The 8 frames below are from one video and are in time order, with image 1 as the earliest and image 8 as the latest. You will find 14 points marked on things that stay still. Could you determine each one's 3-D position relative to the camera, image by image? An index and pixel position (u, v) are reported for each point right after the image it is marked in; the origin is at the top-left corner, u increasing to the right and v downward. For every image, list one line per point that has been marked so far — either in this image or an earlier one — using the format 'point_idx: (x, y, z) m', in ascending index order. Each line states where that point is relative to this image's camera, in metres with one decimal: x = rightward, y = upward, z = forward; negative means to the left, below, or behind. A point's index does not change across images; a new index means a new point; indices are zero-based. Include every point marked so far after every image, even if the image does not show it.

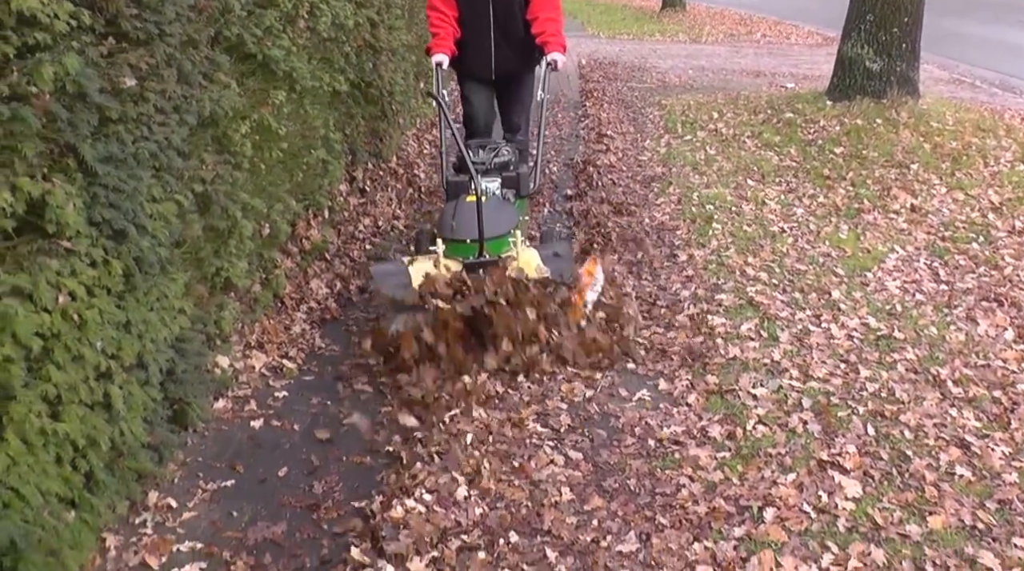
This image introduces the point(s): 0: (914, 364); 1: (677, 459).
0: (+2.6, -0.5, +5.9) m
1: (+0.9, -0.9, +5.0) m
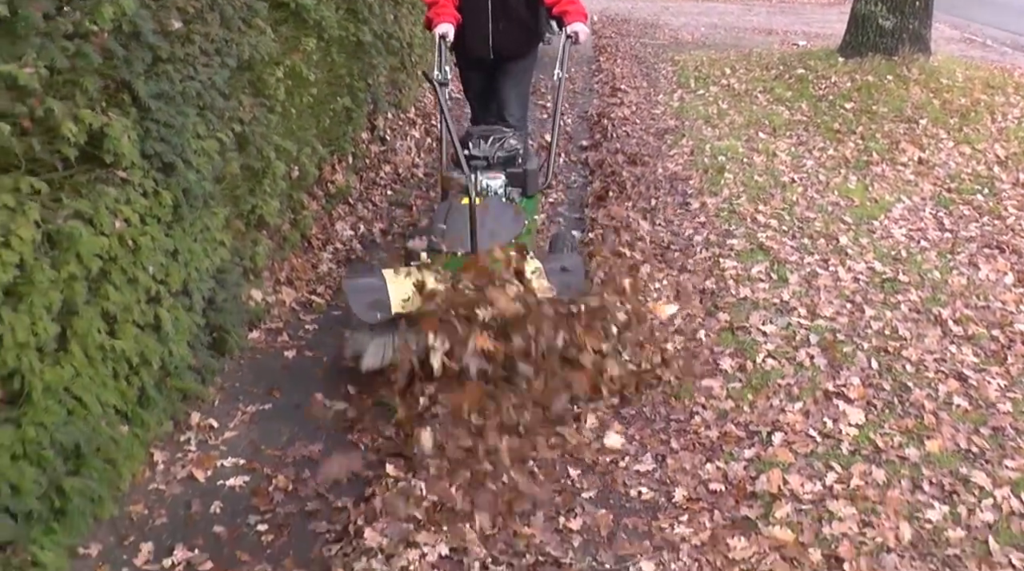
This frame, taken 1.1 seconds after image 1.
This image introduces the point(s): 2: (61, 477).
0: (+2.7, -0.1, +6.2) m
1: (+1.0, -0.6, +5.2) m
2: (-1.8, -0.7, +3.7) m
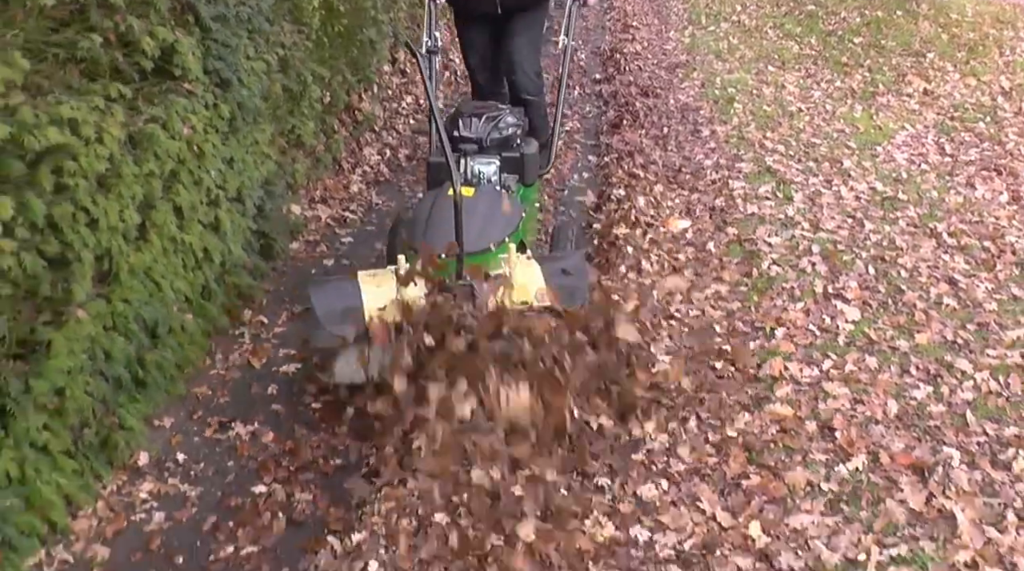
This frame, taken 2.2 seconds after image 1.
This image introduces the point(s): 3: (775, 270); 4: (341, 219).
0: (+2.8, +0.5, +6.6) m
1: (+1.1, 0.0, +5.7) m
2: (-1.7, -0.3, +4.2) m
3: (+1.7, +0.1, +5.9) m
4: (-1.2, +0.5, +6.7) m
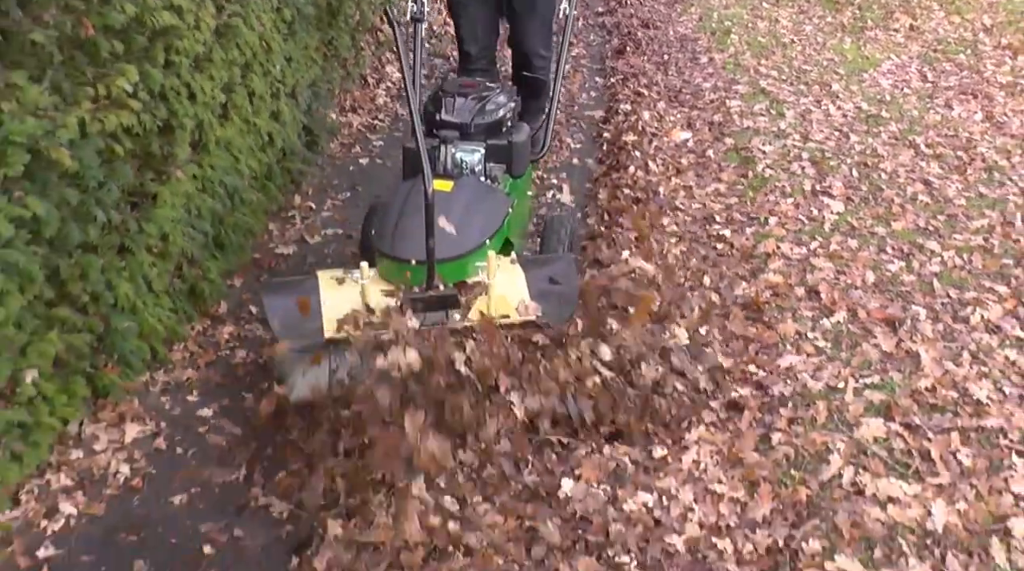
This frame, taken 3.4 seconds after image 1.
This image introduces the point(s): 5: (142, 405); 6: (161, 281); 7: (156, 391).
0: (+3.0, +1.2, +7.2) m
1: (+1.3, +0.6, +6.3) m
2: (-1.5, +0.4, +4.8) m
3: (+1.8, +0.8, +6.5) m
4: (-1.1, +1.2, +7.3) m
5: (-1.8, -0.6, +4.5) m
6: (-1.7, +0.1, +4.6) m
7: (-1.7, -0.5, +4.6) m
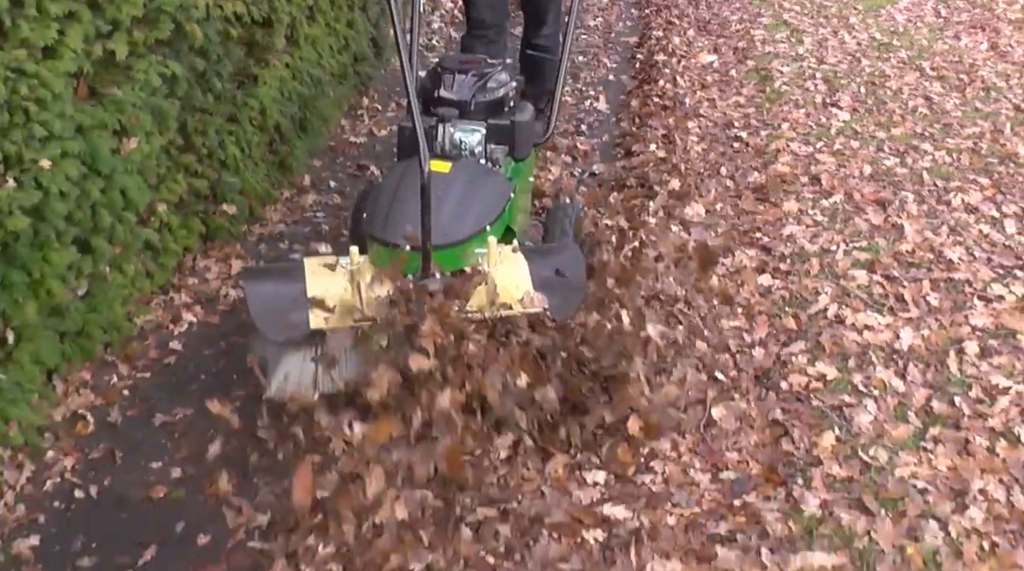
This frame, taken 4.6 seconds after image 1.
0: (+3.3, +1.9, +7.9) m
1: (+1.6, +1.4, +7.0) m
2: (-1.2, +1.1, +5.6) m
3: (+2.1, +1.5, +7.2) m
4: (-0.8, +2.1, +8.0) m
5: (-1.5, +0.2, +5.3) m
6: (-1.5, +0.8, +5.4) m
7: (-1.5, +0.3, +5.4) m
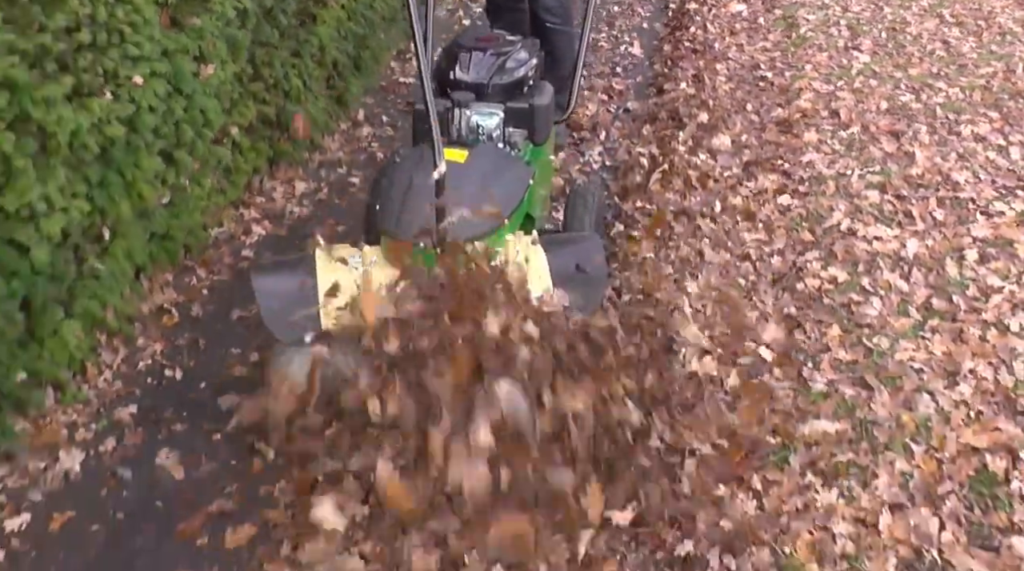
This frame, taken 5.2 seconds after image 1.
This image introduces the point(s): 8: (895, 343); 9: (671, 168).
0: (+3.6, +2.4, +8.2) m
1: (+1.9, +1.9, +7.4) m
2: (-1.0, +1.6, +6.1) m
3: (+2.4, +2.0, +7.6) m
4: (-0.4, +2.6, +8.5) m
5: (-1.3, +0.7, +5.8) m
6: (-1.2, +1.3, +5.9) m
7: (-1.3, +0.8, +5.9) m
8: (+1.7, -0.3, +4.2) m
9: (+1.0, +0.7, +5.6) m
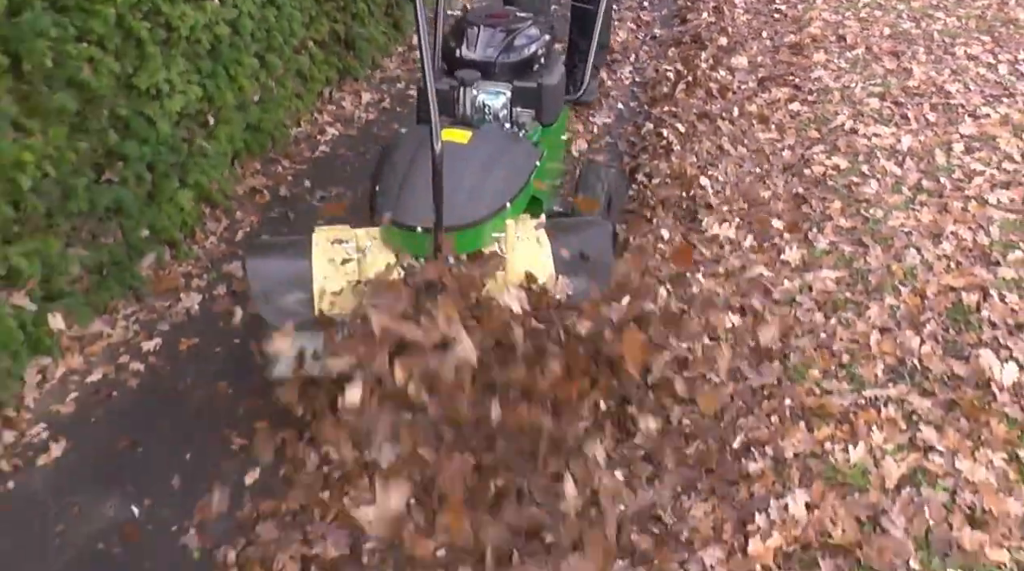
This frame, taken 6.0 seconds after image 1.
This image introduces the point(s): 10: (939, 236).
0: (+4.0, +3.1, +8.8) m
1: (+2.2, +2.6, +8.0) m
2: (-0.7, +2.3, +6.7) m
3: (+2.7, +2.7, +8.2) m
4: (-0.1, +3.4, +9.1) m
5: (-1.0, +1.4, +6.5) m
6: (-0.9, +2.0, +6.6) m
7: (-1.0, +1.5, +6.6) m
8: (+2.0, +0.4, +4.9) m
9: (+1.2, +1.4, +6.3) m
10: (+2.2, +0.3, +4.7) m
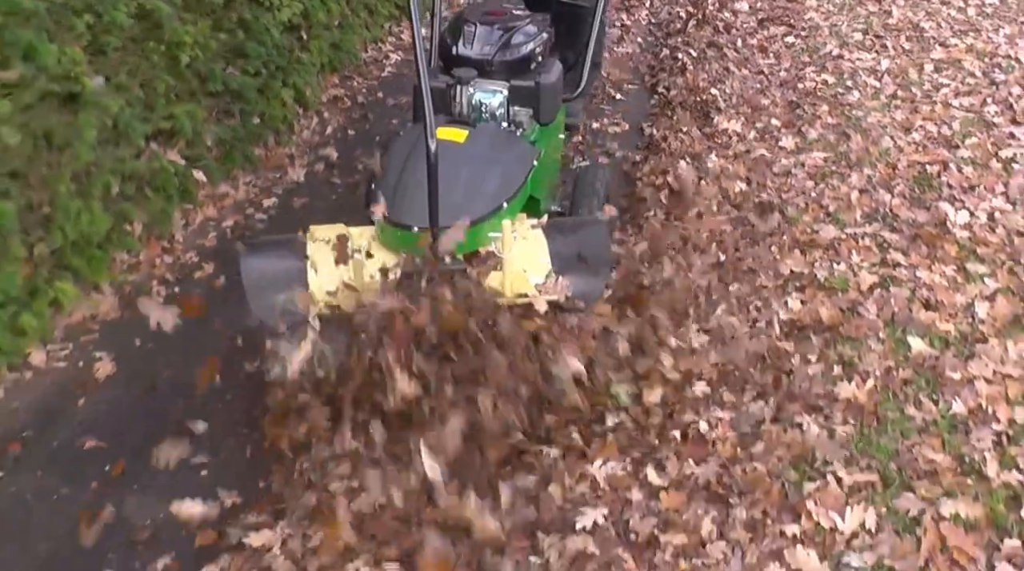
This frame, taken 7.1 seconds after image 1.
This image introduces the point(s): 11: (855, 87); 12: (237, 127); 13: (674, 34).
0: (+4.2, +3.8, +9.9) m
1: (+2.5, +3.3, +9.1) m
2: (-0.4, +3.0, +7.8) m
3: (+3.0, +3.4, +9.3) m
4: (+0.2, +4.0, +10.2) m
5: (-0.8, +2.1, +7.5) m
6: (-0.7, +2.7, +7.6) m
7: (-0.7, +2.2, +7.6) m
8: (+2.3, +1.1, +5.9) m
9: (+1.5, +2.1, +7.3) m
10: (+2.4, +1.0, +5.7) m
11: (+2.3, +1.3, +6.2) m
12: (-1.6, +0.9, +5.4) m
13: (+1.3, +2.0, +7.3) m
